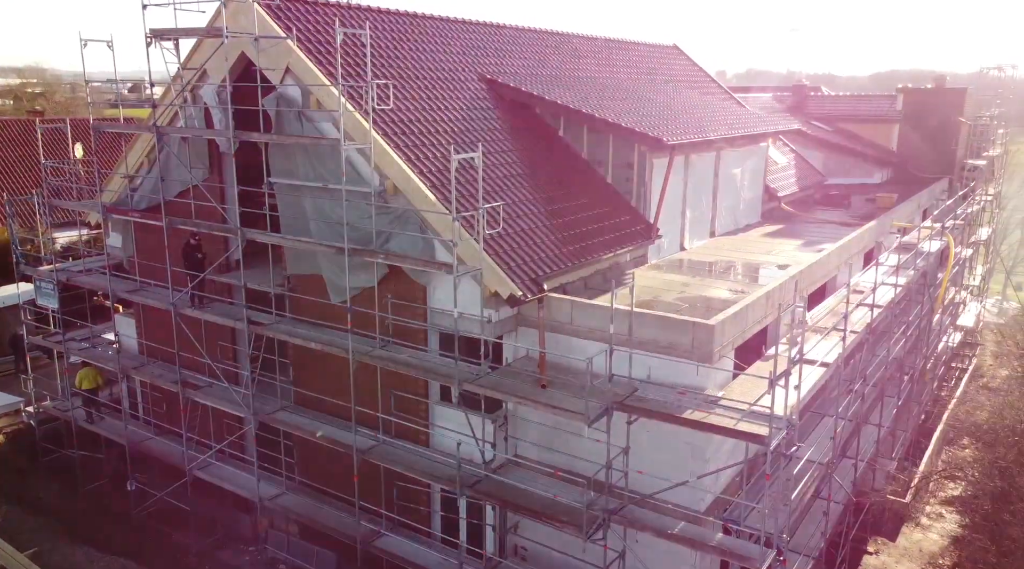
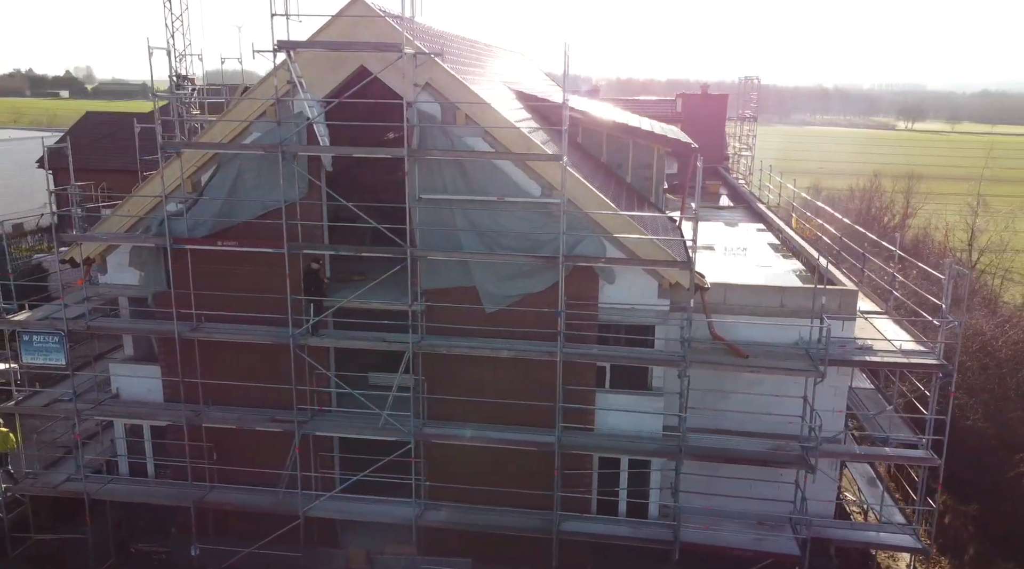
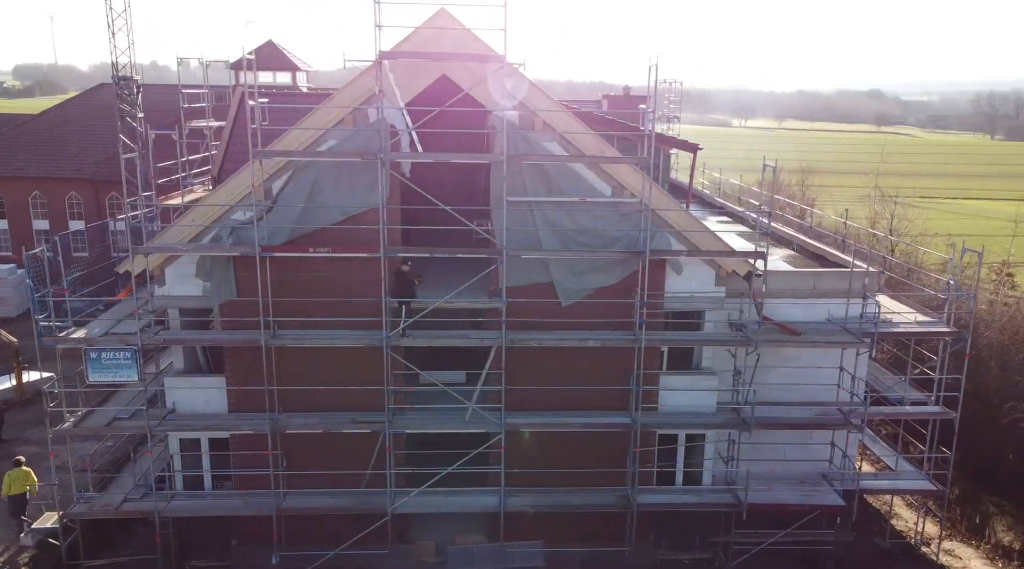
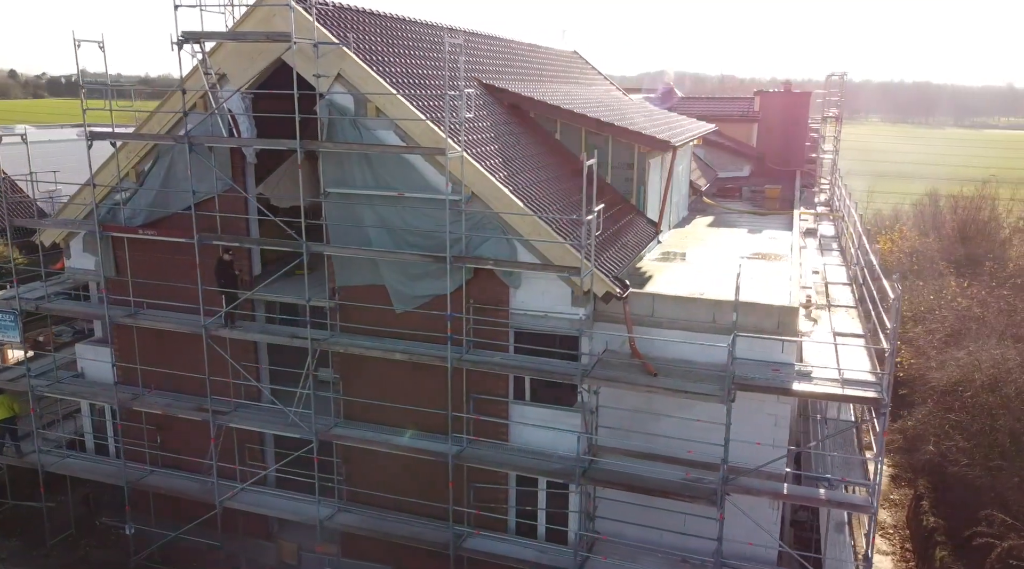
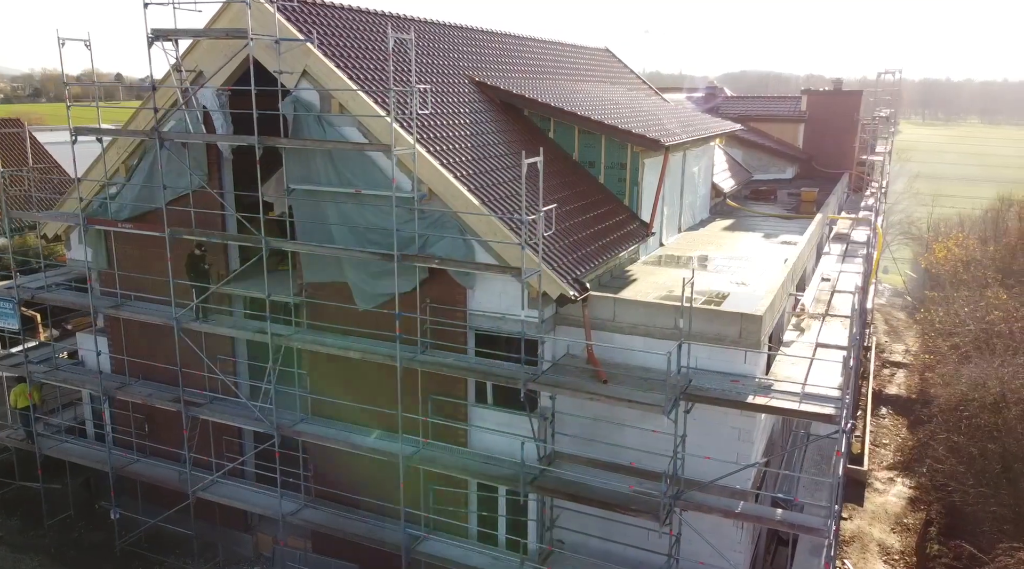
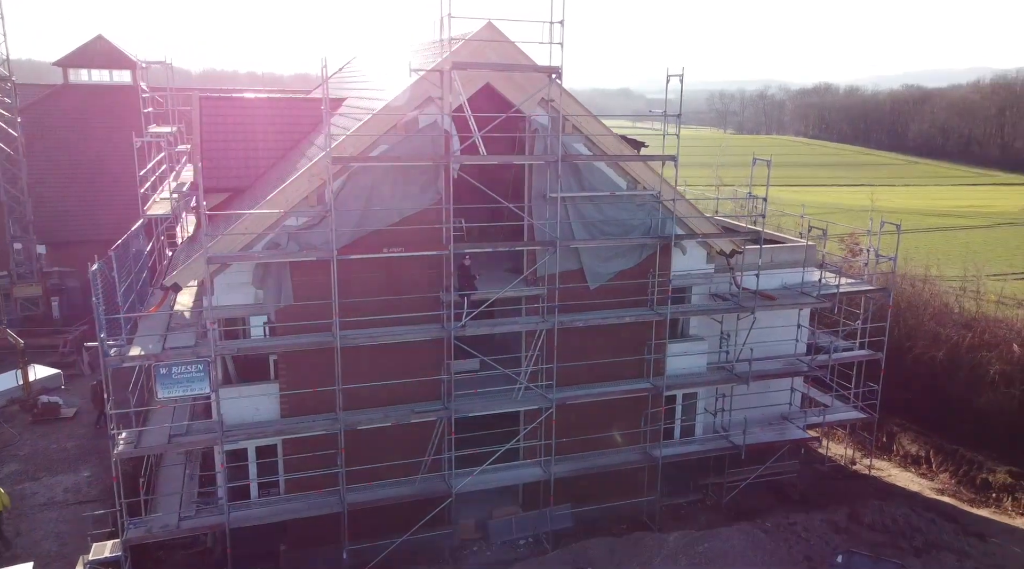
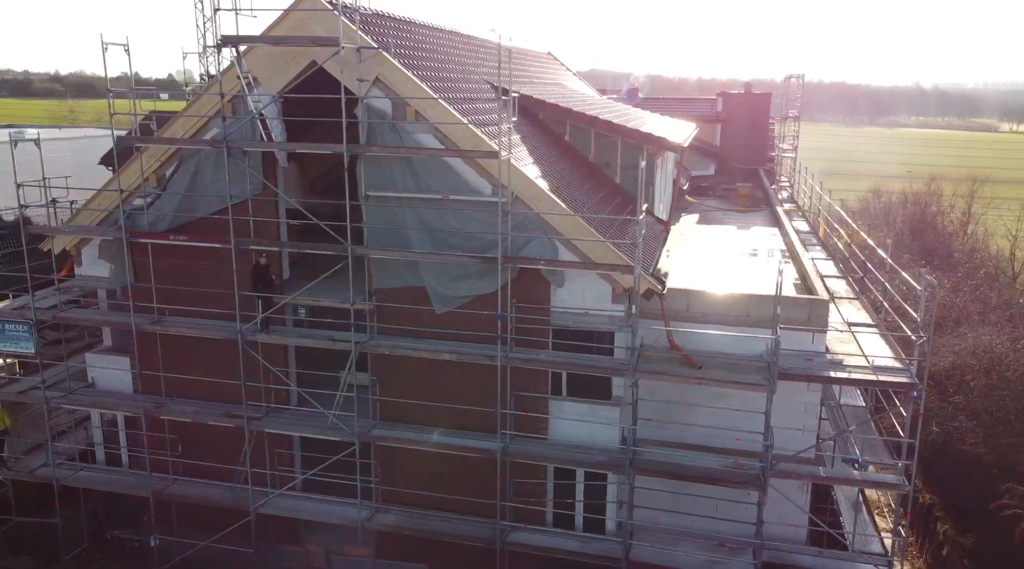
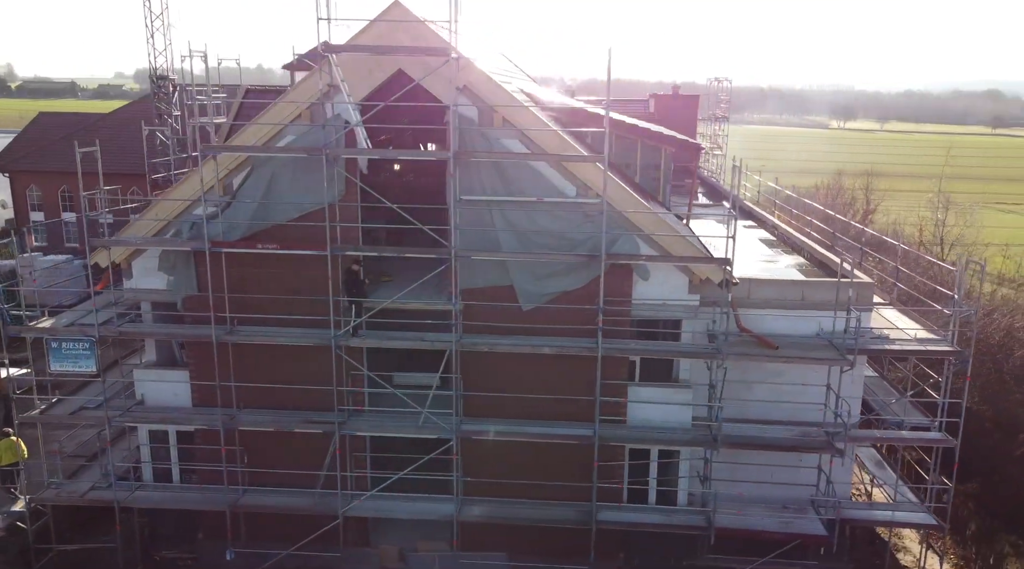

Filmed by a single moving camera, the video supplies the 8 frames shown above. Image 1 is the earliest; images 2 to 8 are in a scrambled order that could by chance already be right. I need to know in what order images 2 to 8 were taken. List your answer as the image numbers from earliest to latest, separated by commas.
5, 4, 7, 2, 8, 3, 6
